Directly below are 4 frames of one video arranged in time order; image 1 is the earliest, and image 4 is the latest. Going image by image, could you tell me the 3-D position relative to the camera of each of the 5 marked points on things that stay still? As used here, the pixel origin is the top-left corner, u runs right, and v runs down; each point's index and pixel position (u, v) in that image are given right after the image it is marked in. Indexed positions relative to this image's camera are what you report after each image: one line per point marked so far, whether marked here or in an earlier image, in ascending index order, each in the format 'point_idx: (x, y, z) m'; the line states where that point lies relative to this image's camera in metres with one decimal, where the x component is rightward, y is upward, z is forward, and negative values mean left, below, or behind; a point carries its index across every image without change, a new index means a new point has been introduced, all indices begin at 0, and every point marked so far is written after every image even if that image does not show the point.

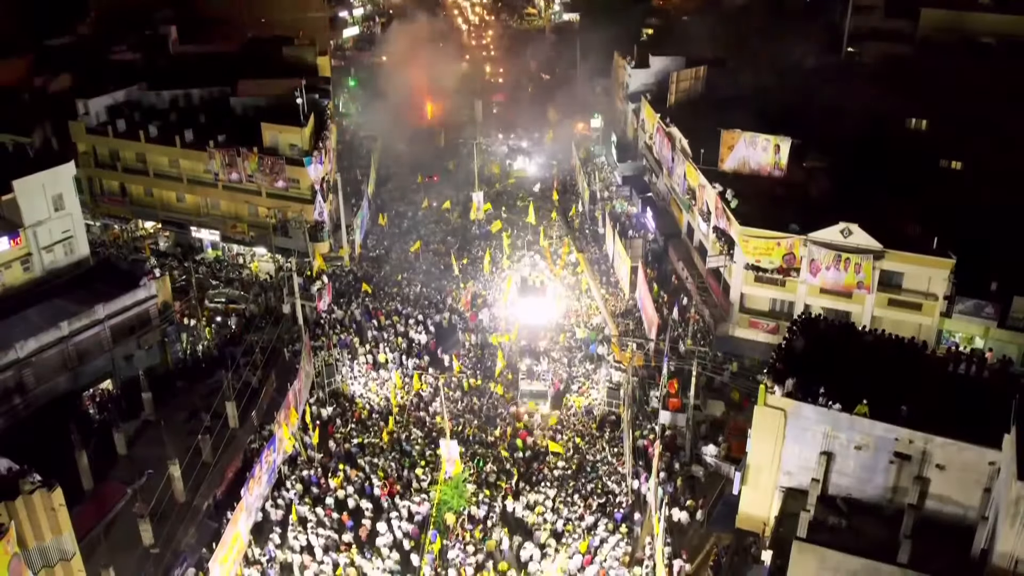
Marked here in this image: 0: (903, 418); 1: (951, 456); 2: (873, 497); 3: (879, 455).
0: (+9.2, -3.0, +18.8) m
1: (+9.9, -3.8, +18.0) m
2: (+8.7, -5.0, +19.2) m
3: (+8.6, -3.9, +18.8) m
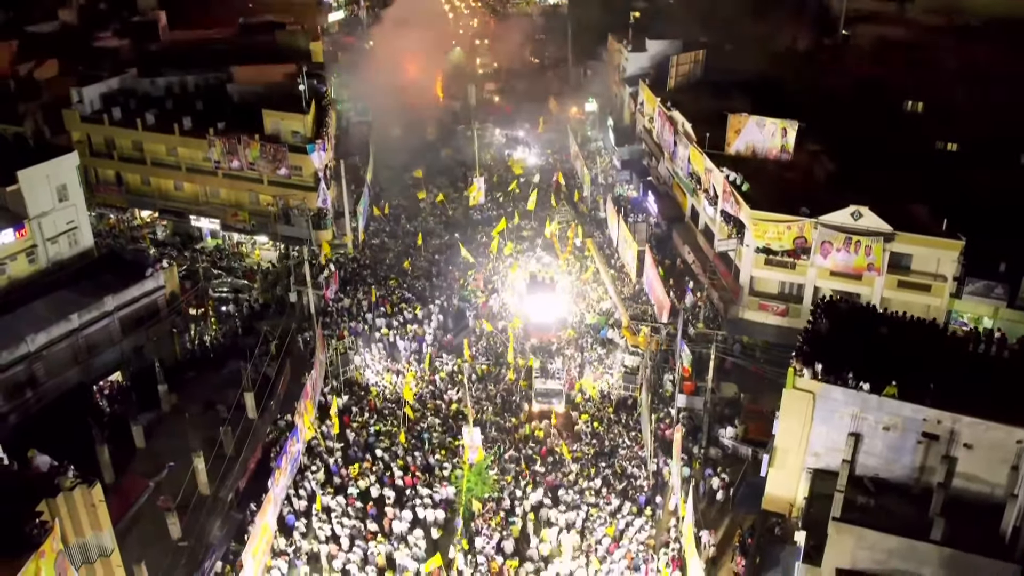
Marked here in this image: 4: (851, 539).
0: (+10.0, -2.6, +19.0) m
1: (+10.7, -3.4, +18.3) m
2: (+9.5, -4.6, +19.5) m
3: (+9.4, -3.5, +19.1) m
4: (+7.2, -5.3, +17.0) m
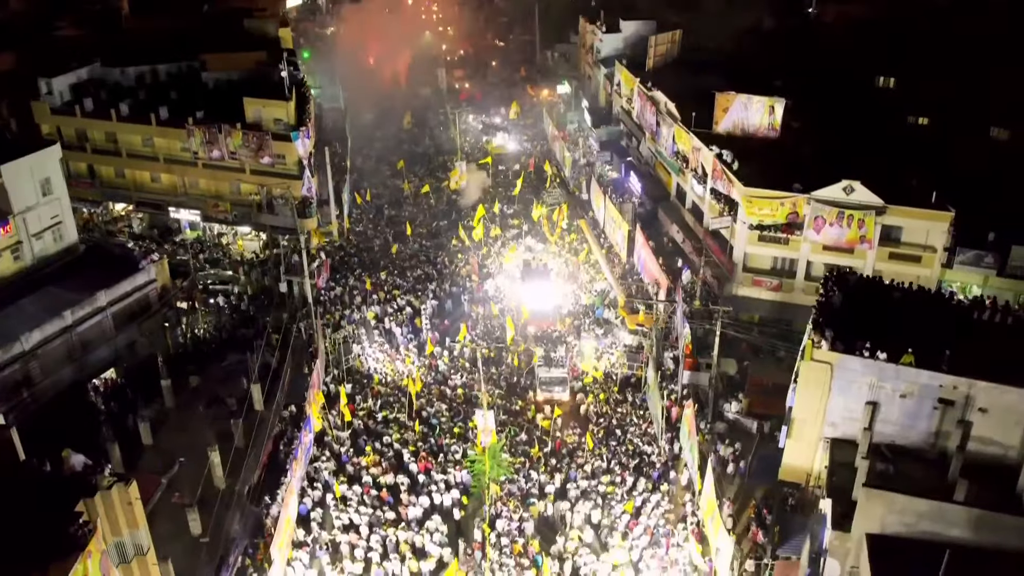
0: (+10.6, -1.9, +19.6) m
1: (+11.3, -2.6, +18.9) m
2: (+10.1, -3.9, +20.0) m
3: (+10.1, -2.8, +19.6) m
4: (+8.0, -4.7, +17.5) m
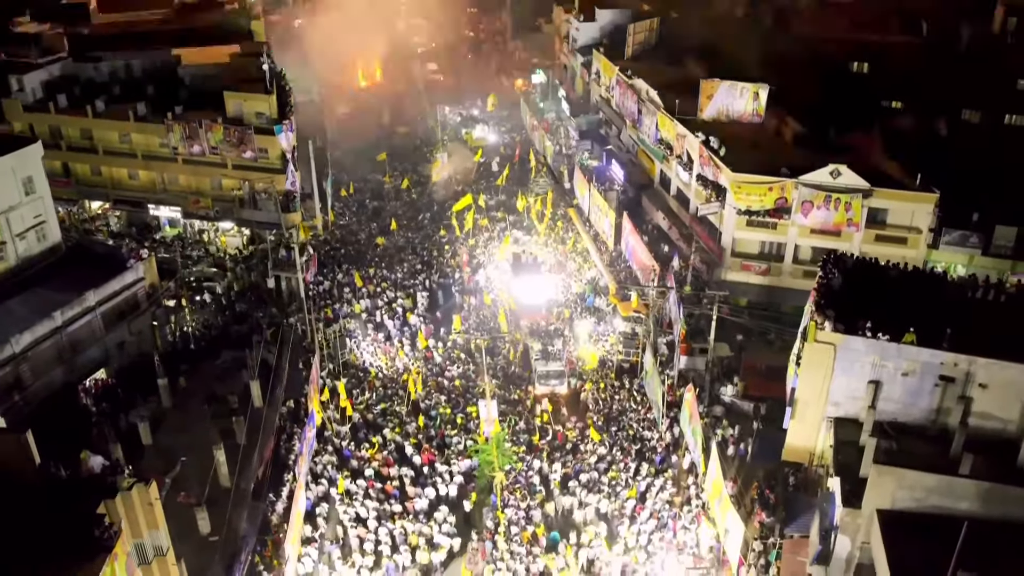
0: (+10.8, -1.4, +20.0) m
1: (+11.6, -2.1, +19.4) m
2: (+10.4, -3.4, +20.5) m
3: (+10.3, -2.3, +20.1) m
4: (+8.4, -4.3, +17.9) m
